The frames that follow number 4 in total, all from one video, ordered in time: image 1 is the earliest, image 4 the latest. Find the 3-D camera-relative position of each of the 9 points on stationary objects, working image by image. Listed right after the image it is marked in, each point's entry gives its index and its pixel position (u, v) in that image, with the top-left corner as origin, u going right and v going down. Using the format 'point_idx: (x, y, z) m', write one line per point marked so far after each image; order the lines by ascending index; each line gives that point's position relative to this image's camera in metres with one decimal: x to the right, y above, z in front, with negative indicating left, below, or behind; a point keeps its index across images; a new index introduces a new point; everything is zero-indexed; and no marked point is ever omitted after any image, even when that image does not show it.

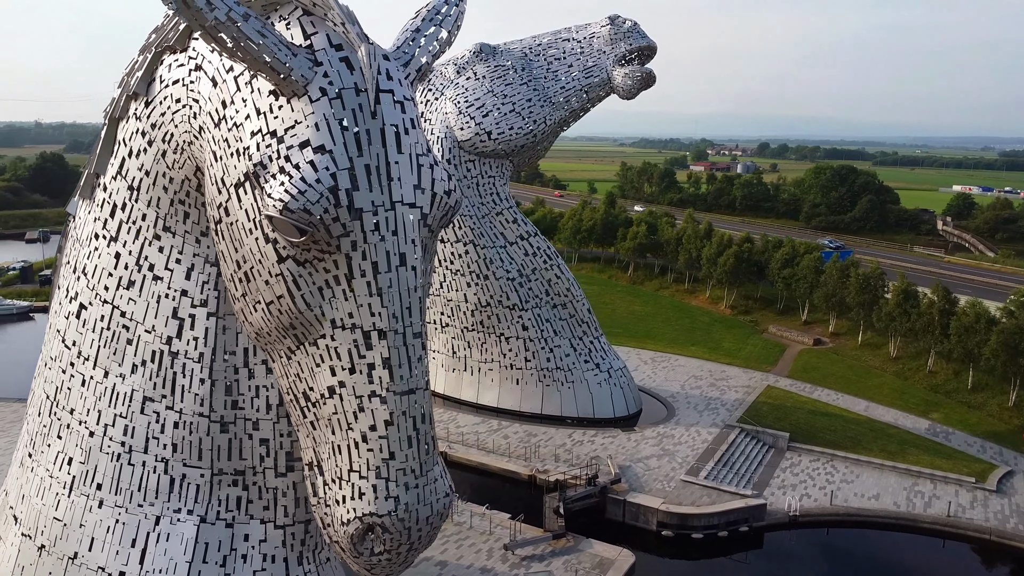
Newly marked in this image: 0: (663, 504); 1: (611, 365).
0: (+2.2, -3.2, +11.8) m
1: (+1.9, -1.5, +15.5) m
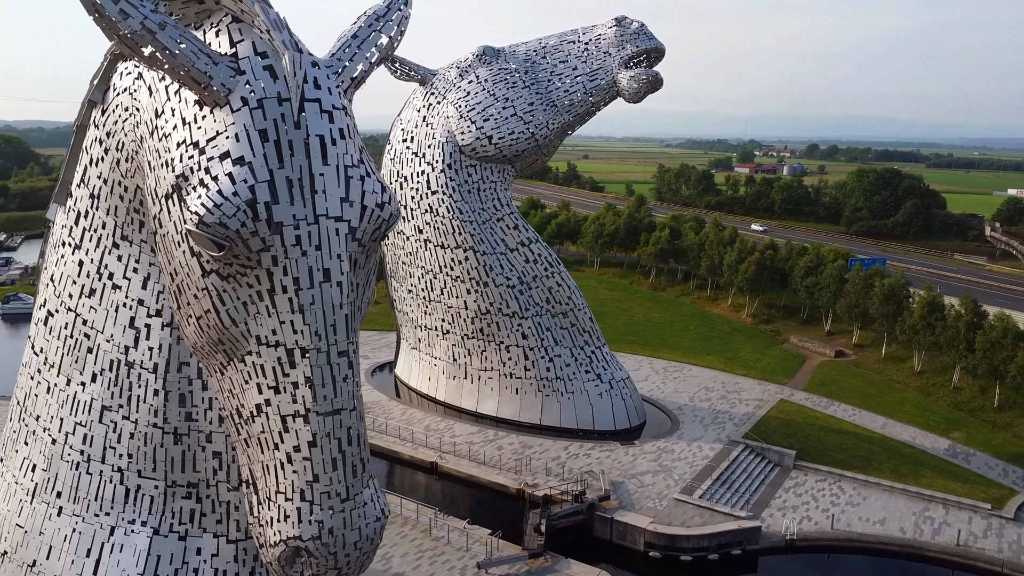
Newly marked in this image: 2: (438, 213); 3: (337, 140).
0: (+2.0, -3.3, +11.3) m
1: (+1.9, -1.7, +15.1) m
2: (-1.4, +1.4, +15.2) m
3: (-1.3, +1.1, +6.0) m
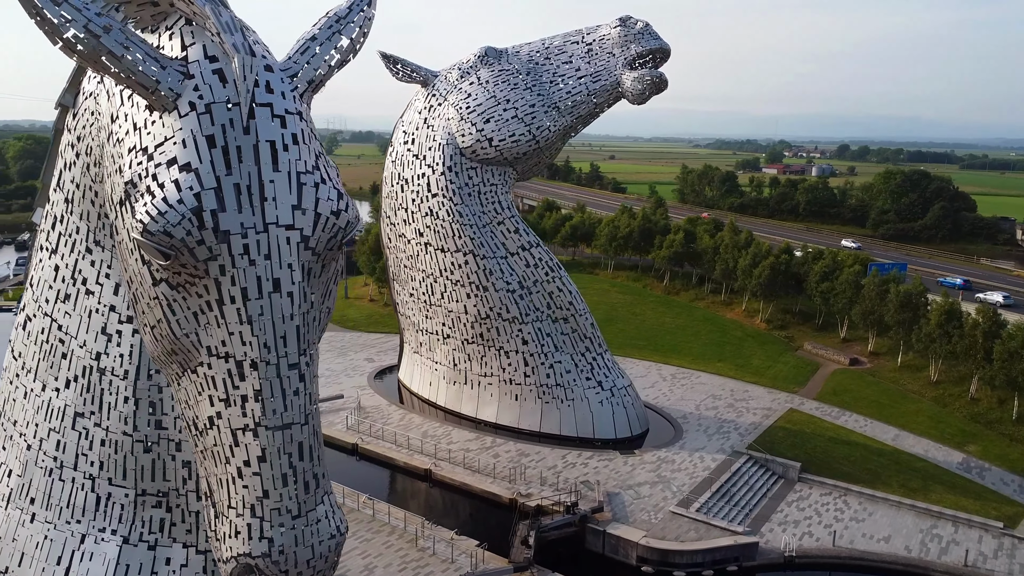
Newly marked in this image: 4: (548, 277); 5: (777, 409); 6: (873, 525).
0: (+1.8, -3.4, +11.0) m
1: (+1.9, -1.8, +14.8) m
2: (-1.4, +1.4, +15.0) m
3: (-1.6, +1.0, +5.9) m
4: (+0.7, +0.2, +14.8) m
5: (+5.4, -2.5, +16.2) m
6: (+5.4, -3.6, +12.0) m
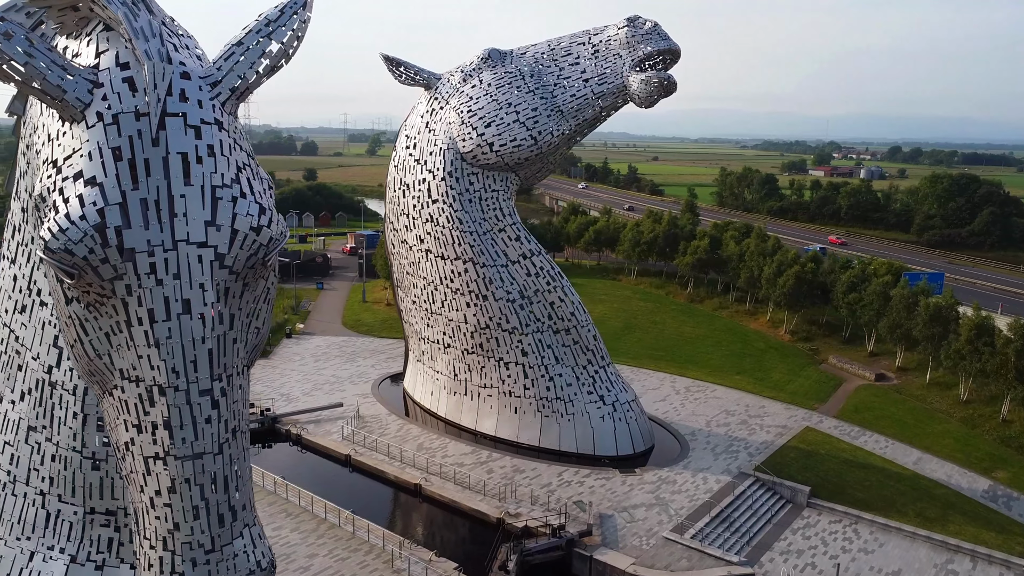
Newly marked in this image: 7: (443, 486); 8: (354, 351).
0: (+1.6, -3.6, +10.5) m
1: (+1.9, -2.0, +14.2) m
2: (-1.4, +1.2, +14.6) m
3: (-2.1, +0.9, +5.5) m
4: (+0.7, 0.0, +14.3) m
5: (+5.4, -2.7, +15.5) m
6: (+5.2, -3.8, +11.2) m
7: (-1.1, -3.1, +12.7) m
8: (-3.9, -1.6, +19.9) m
